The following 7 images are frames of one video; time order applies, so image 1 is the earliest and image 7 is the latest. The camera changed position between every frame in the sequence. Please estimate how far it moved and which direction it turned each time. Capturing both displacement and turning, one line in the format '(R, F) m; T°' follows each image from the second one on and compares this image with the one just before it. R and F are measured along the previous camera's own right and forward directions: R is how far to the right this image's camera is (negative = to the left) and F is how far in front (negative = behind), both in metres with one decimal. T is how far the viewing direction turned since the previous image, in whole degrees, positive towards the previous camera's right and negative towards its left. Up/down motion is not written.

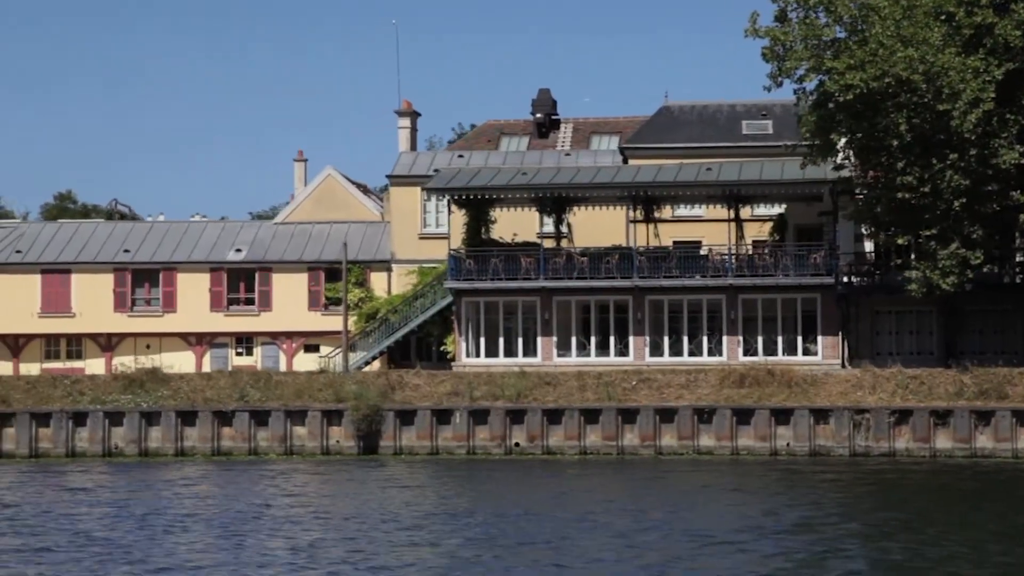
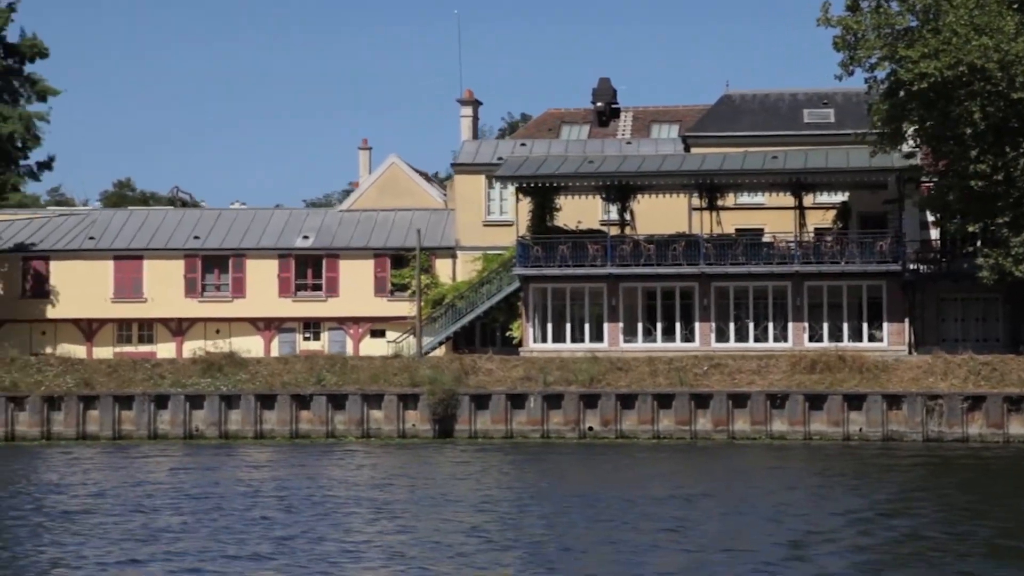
(-0.8, -0.6) m; -2°
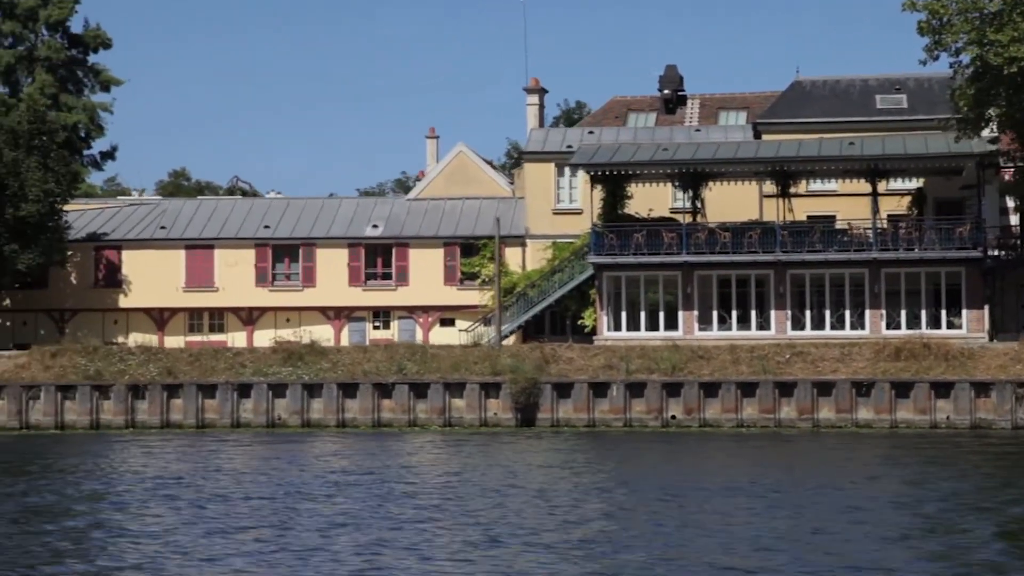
(-1.0, 0.0) m; -2°
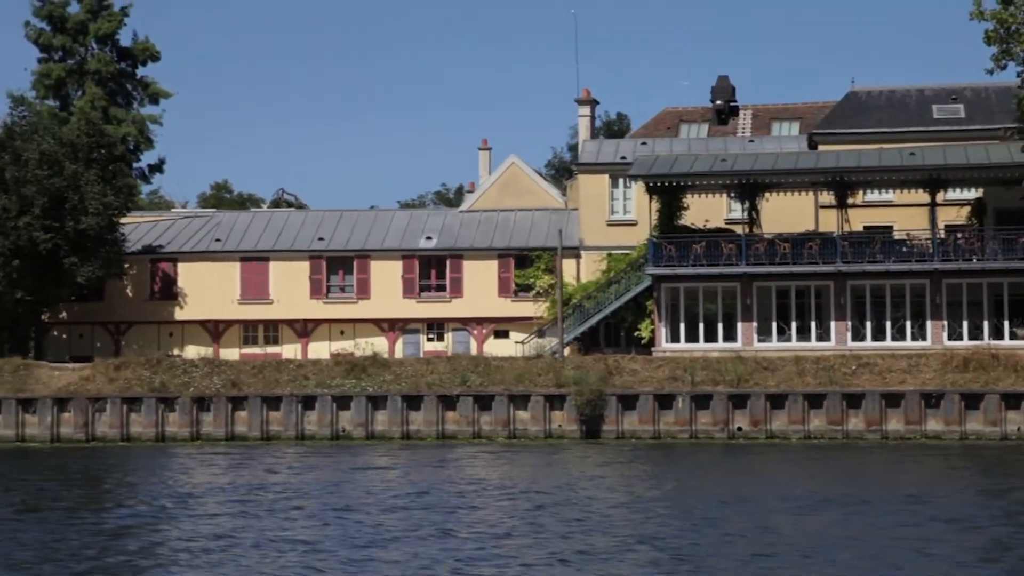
(-0.8, +0.1) m; -1°
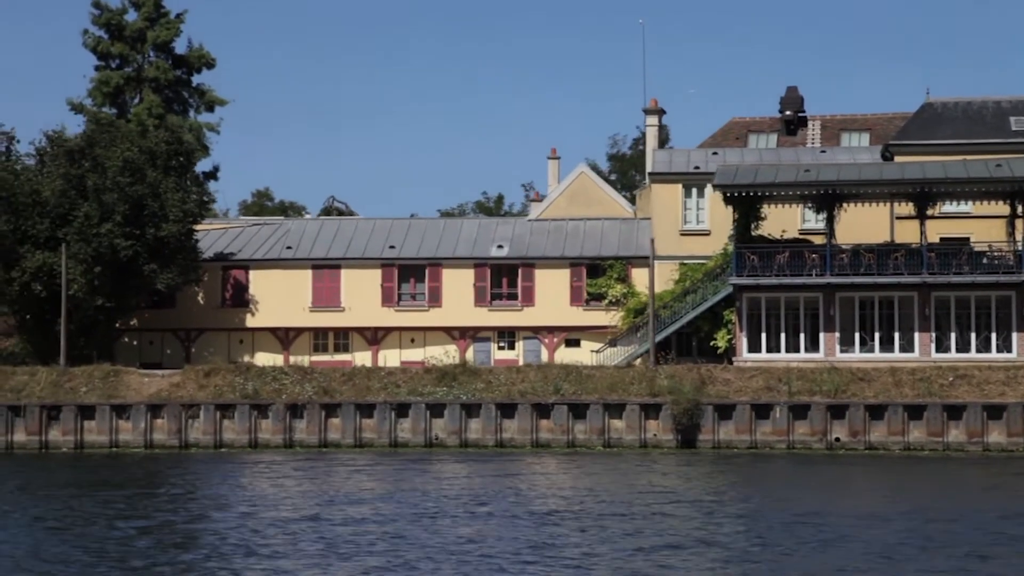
(-2.0, +0.1) m; -1°
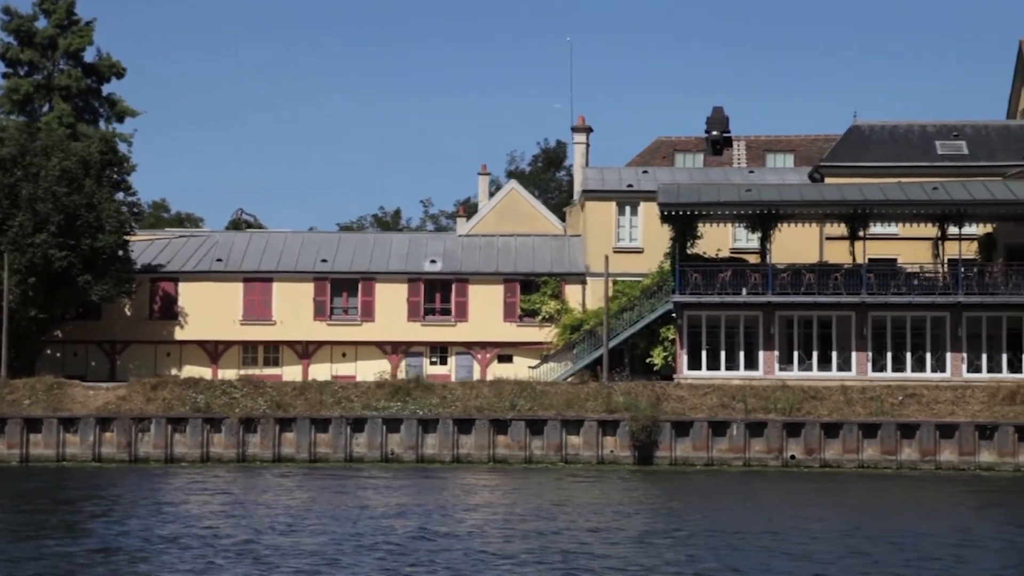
(-2.1, +0.1) m; +4°
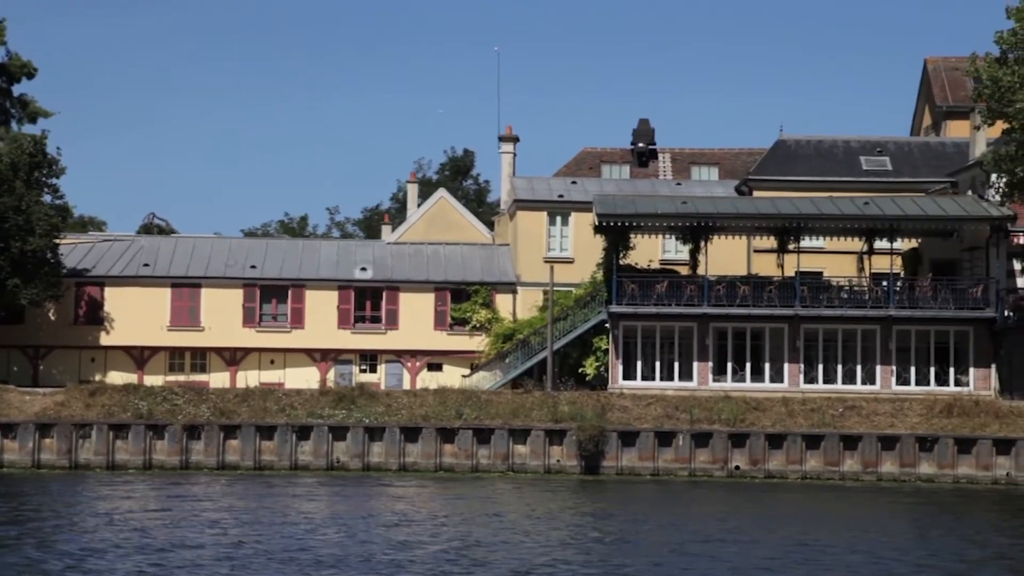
(-1.5, 0.0) m; +4°
